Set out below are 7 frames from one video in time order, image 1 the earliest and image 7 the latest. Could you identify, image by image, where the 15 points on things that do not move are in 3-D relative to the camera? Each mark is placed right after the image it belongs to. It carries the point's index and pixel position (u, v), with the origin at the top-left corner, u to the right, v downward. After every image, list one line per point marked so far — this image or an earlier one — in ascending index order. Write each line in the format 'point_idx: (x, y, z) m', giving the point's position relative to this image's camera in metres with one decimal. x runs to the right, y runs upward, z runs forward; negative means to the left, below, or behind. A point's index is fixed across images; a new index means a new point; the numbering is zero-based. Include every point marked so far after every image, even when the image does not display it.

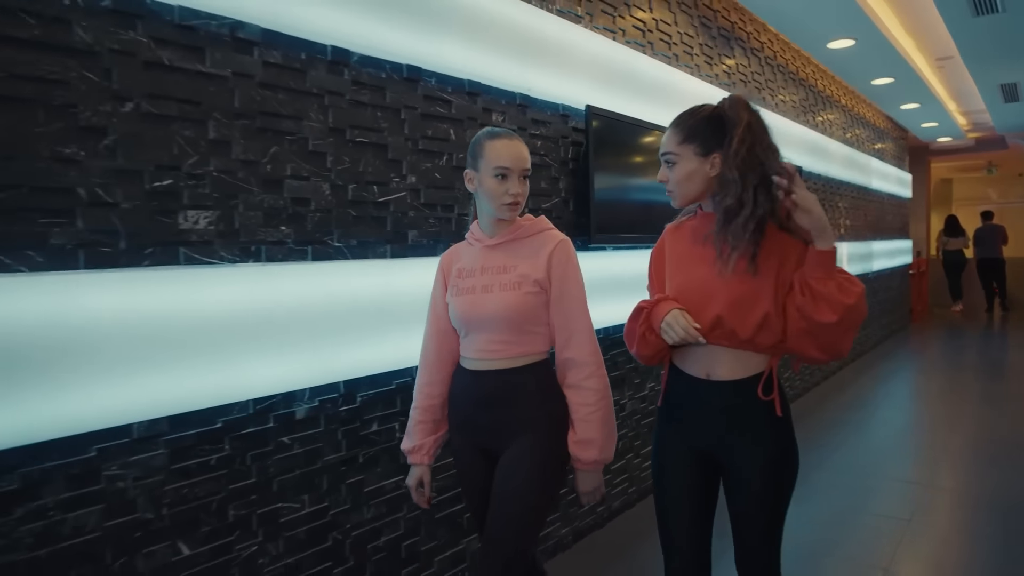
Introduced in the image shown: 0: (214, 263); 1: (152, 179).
0: (-0.6, +0.1, +1.5) m
1: (-0.7, +0.2, +1.4) m
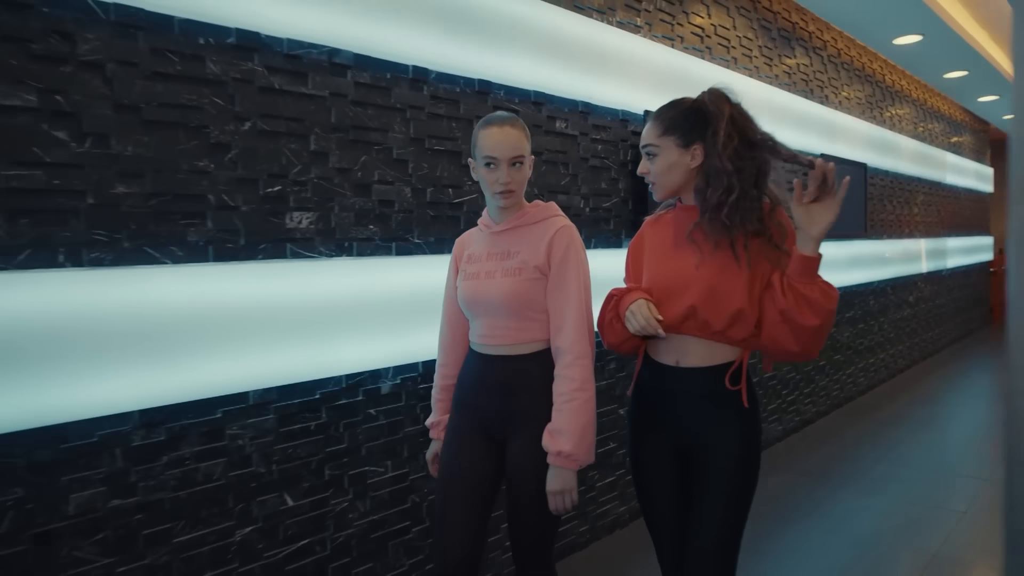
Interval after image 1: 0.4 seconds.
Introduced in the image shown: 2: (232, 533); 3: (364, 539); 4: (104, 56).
0: (-0.5, +0.1, +1.7) m
1: (-0.5, +0.2, +1.6) m
2: (-0.6, -0.5, +1.5) m
3: (-0.3, -0.6, +1.7) m
4: (-0.7, +0.4, +1.3) m
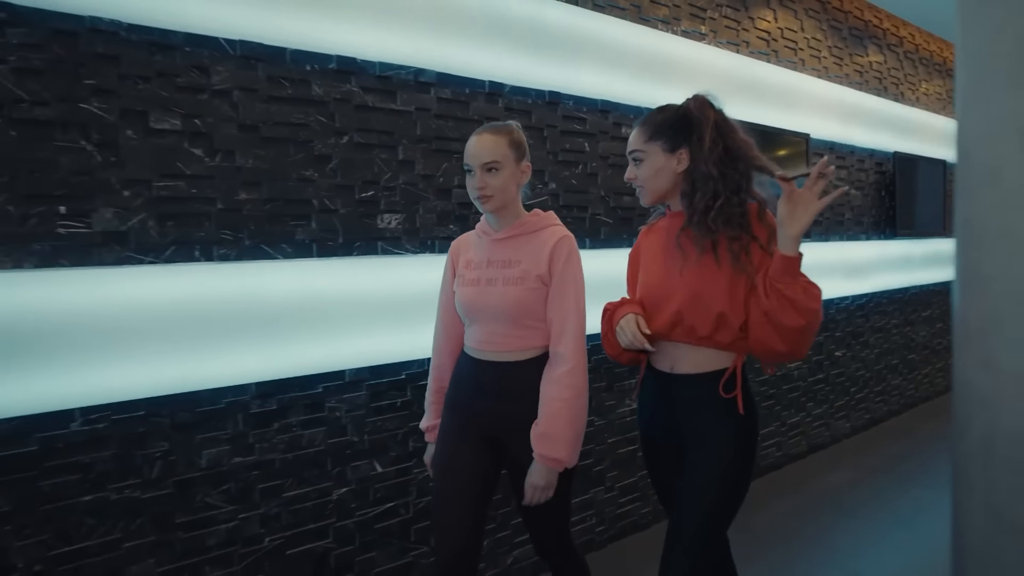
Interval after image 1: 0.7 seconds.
0: (-0.3, +0.1, +2.0) m
1: (-0.4, +0.3, +1.9) m
2: (-0.4, -0.5, +1.7) m
3: (-0.2, -0.6, +1.9) m
4: (-0.6, +0.5, +1.6) m
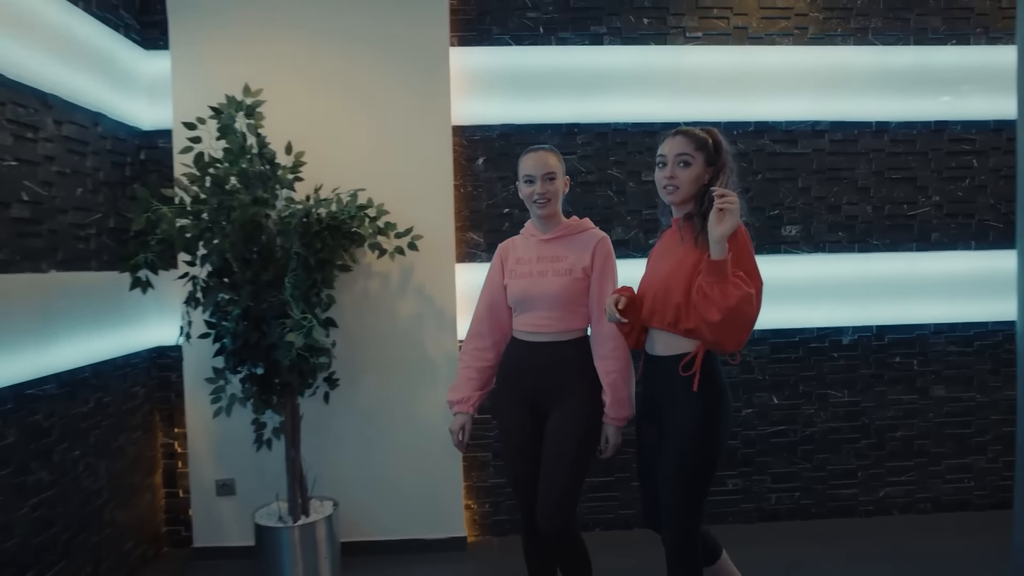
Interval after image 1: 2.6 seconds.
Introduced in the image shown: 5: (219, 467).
0: (+1.1, +0.1, +2.8) m
1: (+1.0, +0.3, +2.8) m
2: (+0.8, -0.5, +2.7) m
3: (+1.2, -0.6, +2.7) m
4: (+0.6, +0.5, +2.6) m
5: (-1.0, -0.6, +2.5) m
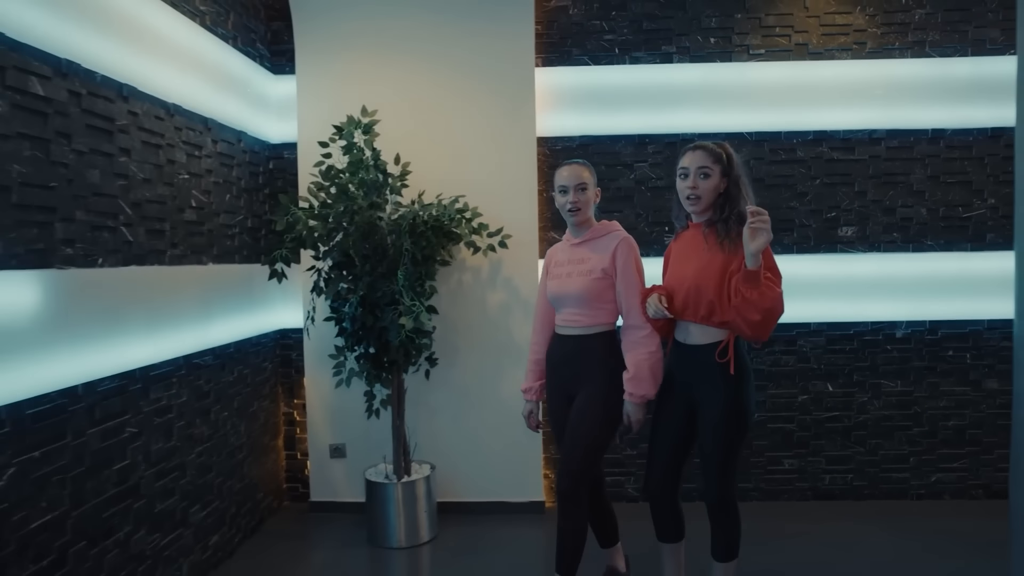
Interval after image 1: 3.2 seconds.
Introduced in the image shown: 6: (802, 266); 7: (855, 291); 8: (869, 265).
0: (+1.4, +0.2, +3.0) m
1: (+1.3, +0.3, +3.0) m
2: (+1.1, -0.4, +2.9) m
3: (+1.5, -0.5, +2.9) m
4: (+0.9, +0.5, +2.9) m
5: (-0.7, -0.6, +2.9) m
6: (+1.2, +0.1, +3.0) m
7: (+1.4, 0.0, +3.0) m
8: (+1.6, +0.1, +3.1) m
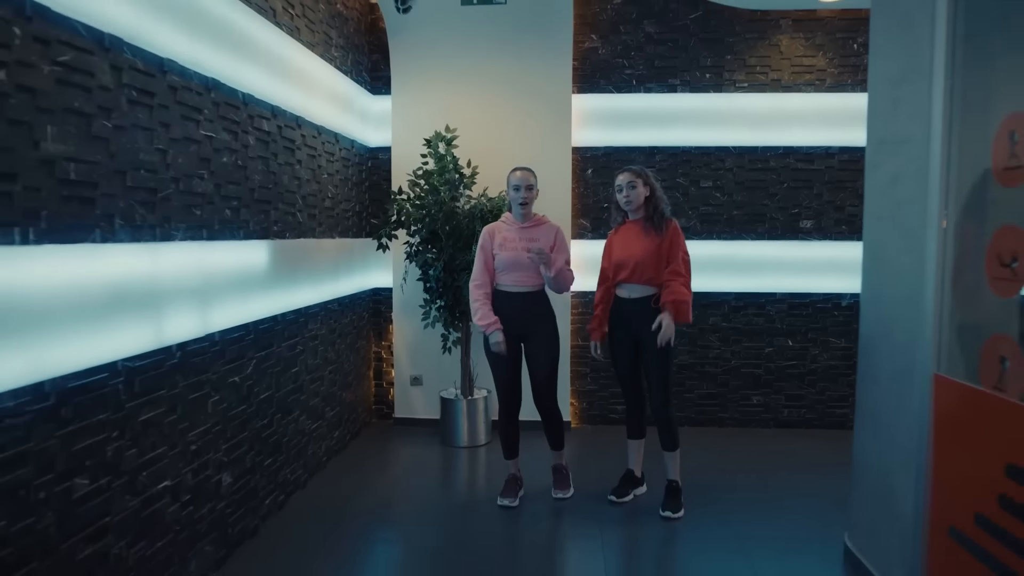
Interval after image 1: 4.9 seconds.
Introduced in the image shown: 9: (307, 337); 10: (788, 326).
0: (+1.6, +0.3, +3.9) m
1: (+1.5, +0.4, +3.9) m
2: (+1.3, -0.3, +3.8) m
3: (+1.7, -0.4, +3.8) m
4: (+1.2, +0.6, +3.8) m
5: (-0.5, -0.4, +3.9) m
6: (+1.4, +0.2, +3.9) m
7: (+1.7, +0.1, +3.9) m
8: (+1.8, +0.2, +4.0) m
9: (-0.8, -0.2, +3.0) m
10: (+1.5, -0.2, +3.8) m
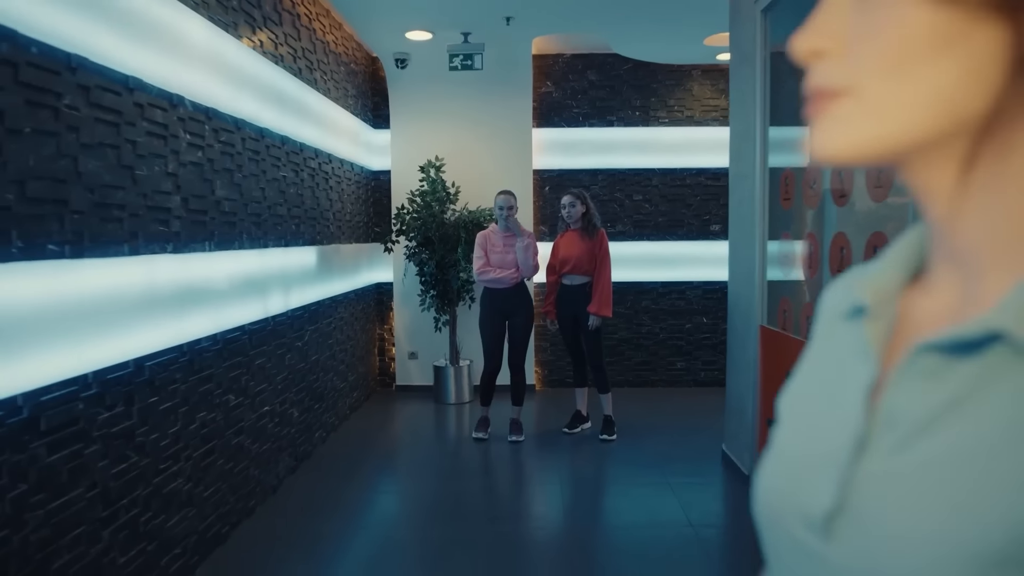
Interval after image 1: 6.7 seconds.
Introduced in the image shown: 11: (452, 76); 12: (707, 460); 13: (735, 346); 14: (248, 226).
0: (+1.4, +0.3, +5.0) m
1: (+1.3, +0.5, +5.0) m
2: (+1.2, -0.3, +4.9) m
3: (+1.5, -0.4, +4.9) m
4: (+1.0, +0.7, +4.8) m
5: (-0.7, -0.4, +4.9) m
6: (+1.2, +0.3, +5.0) m
7: (+1.5, +0.2, +5.0) m
8: (+1.6, +0.3, +5.1) m
9: (-1.0, -0.2, +4.0) m
10: (+1.3, -0.1, +4.9) m
11: (-0.4, +1.4, +4.7) m
12: (+0.9, -0.8, +3.5) m
13: (+1.0, -0.3, +3.2) m
14: (-1.0, +0.2, +2.7) m
